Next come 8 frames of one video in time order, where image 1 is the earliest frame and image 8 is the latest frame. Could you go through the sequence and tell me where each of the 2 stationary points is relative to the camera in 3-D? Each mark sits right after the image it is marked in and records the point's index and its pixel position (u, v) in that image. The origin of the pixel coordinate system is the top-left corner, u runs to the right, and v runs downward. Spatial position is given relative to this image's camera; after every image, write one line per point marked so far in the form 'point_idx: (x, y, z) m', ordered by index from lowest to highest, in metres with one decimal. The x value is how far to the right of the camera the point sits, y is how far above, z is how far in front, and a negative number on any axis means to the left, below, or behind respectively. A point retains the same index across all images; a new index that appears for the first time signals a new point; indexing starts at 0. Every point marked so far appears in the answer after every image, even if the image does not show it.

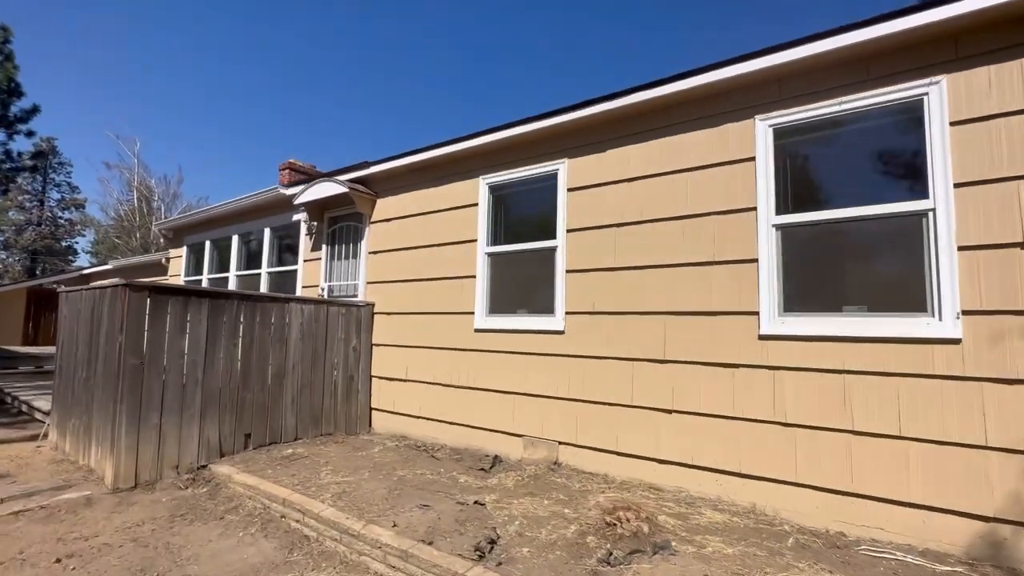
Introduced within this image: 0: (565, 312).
0: (+0.5, -0.2, +4.2) m
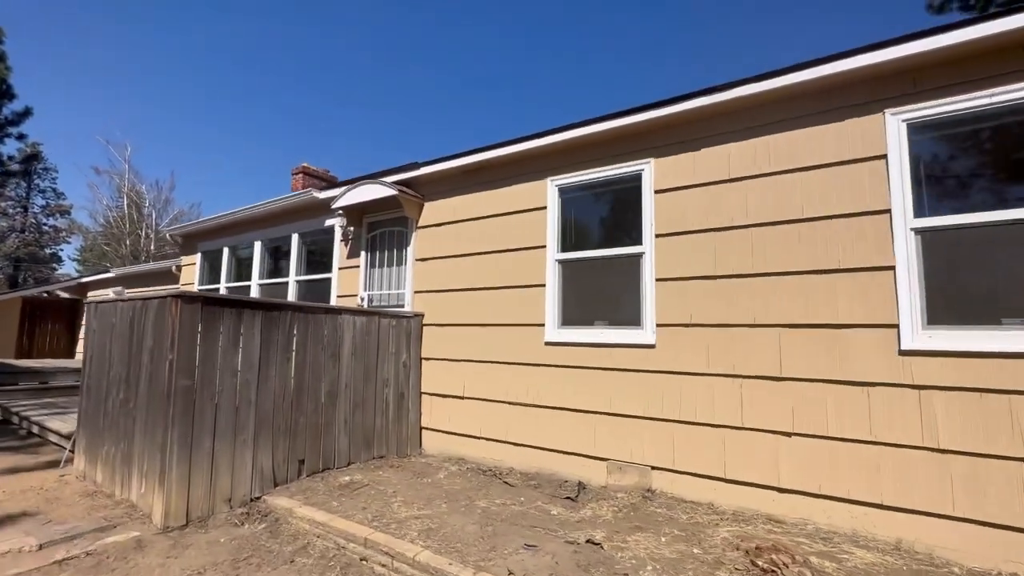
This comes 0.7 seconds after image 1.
0: (+1.2, -0.3, +3.8) m
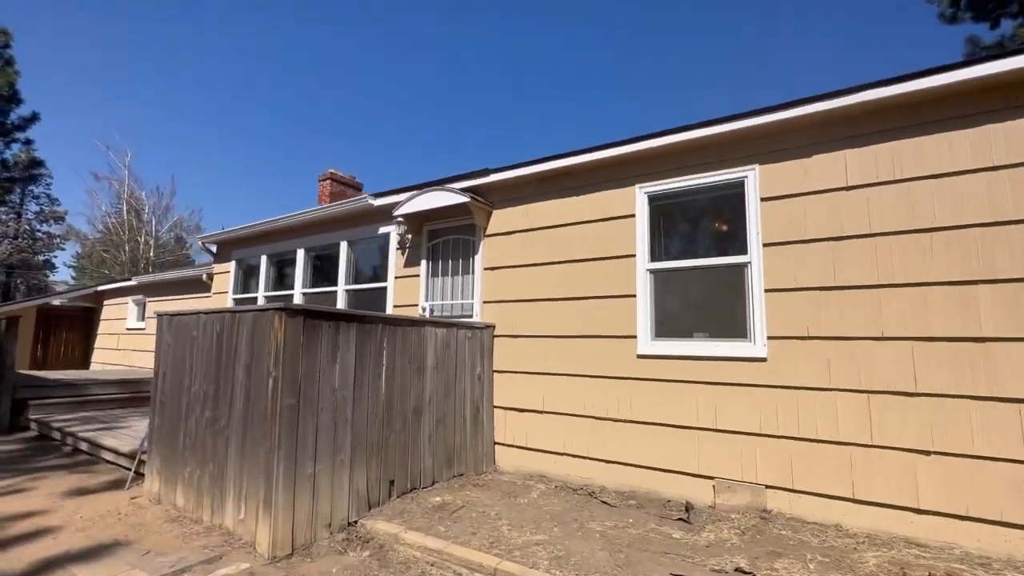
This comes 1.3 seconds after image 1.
0: (+2.0, -0.4, +3.7) m
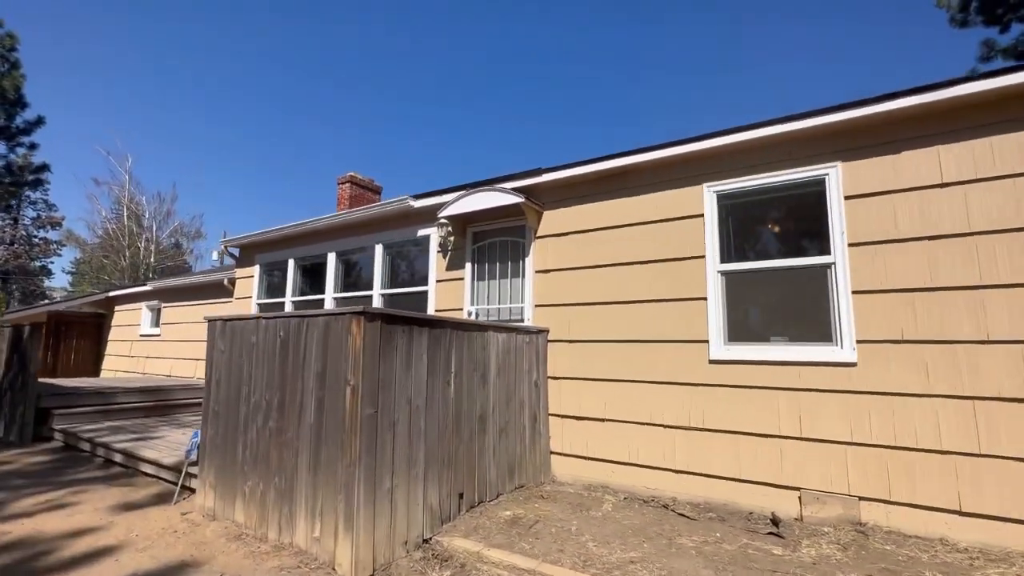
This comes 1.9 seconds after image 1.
0: (+2.6, -0.4, +3.5) m
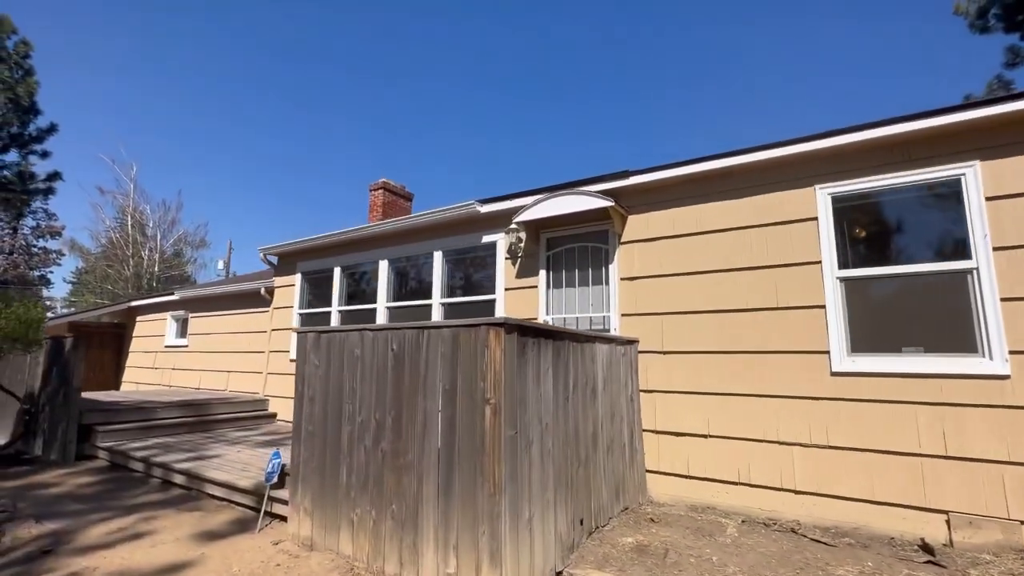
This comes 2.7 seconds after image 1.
0: (+3.5, -0.4, +3.3) m
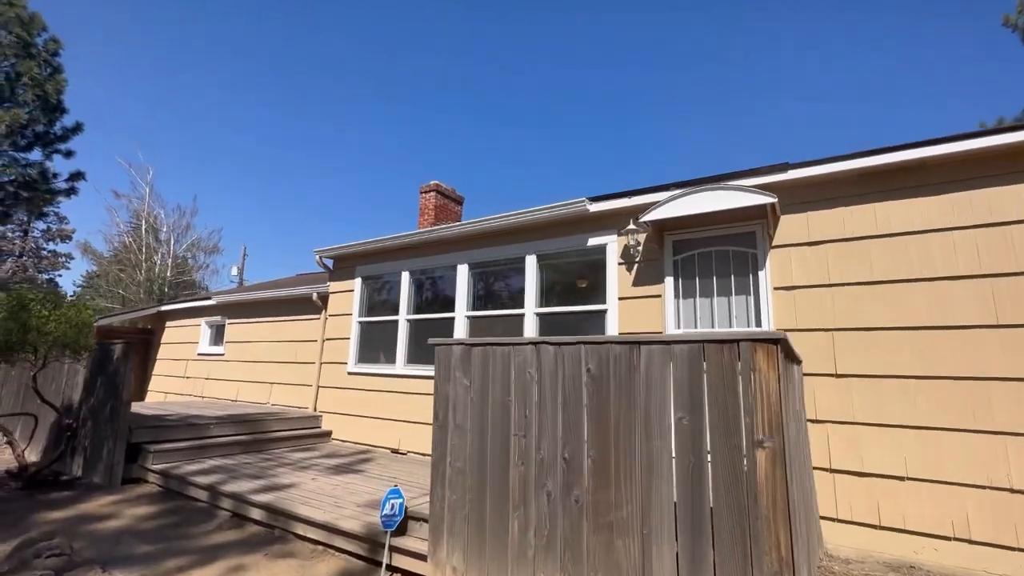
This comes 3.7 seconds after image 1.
0: (+4.7, -0.5, +2.6) m
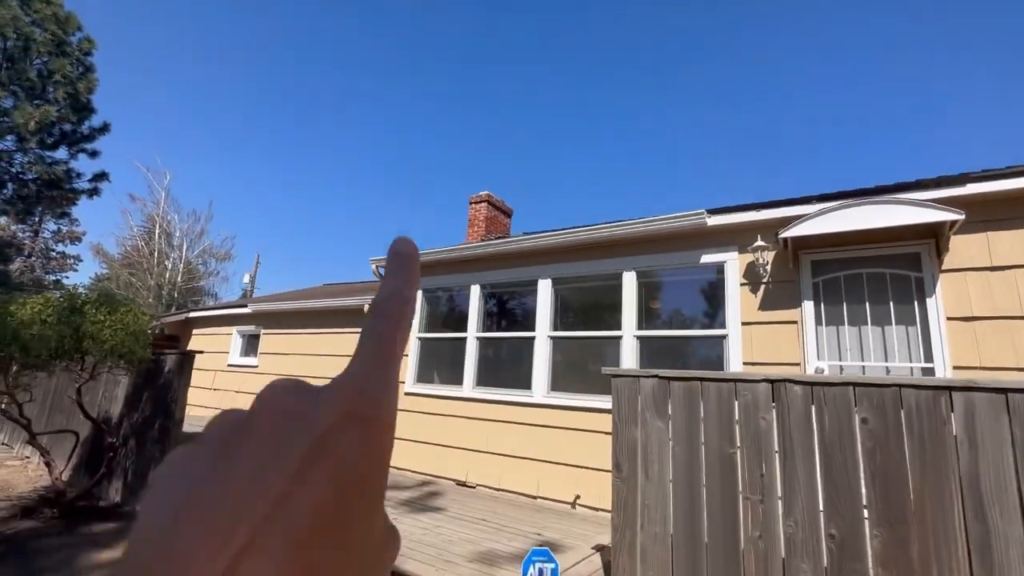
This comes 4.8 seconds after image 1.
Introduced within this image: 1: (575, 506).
0: (+5.7, -0.8, +2.0) m
1: (+0.7, -2.3, +4.9) m
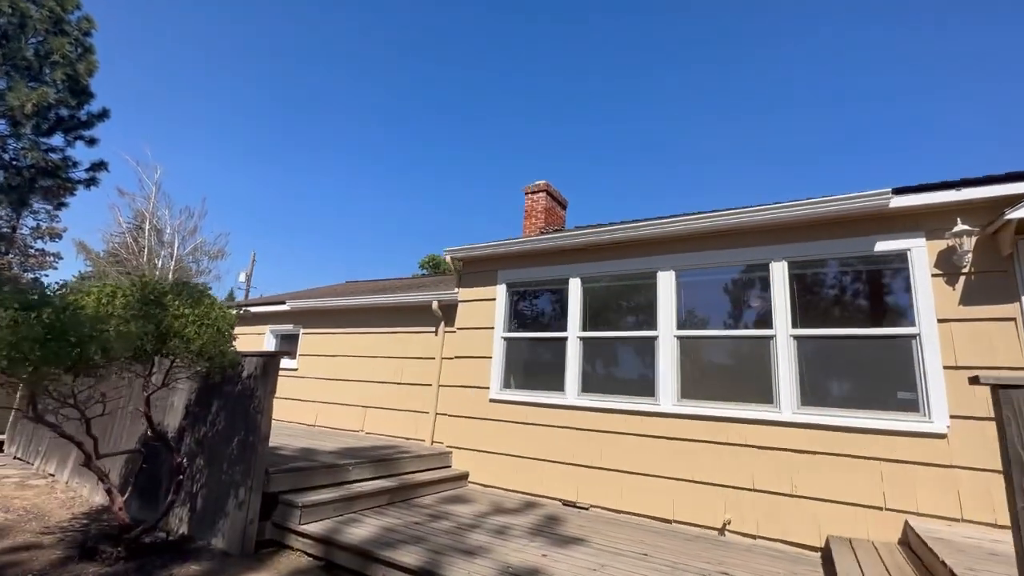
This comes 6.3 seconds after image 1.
0: (+7.0, -0.7, +1.5) m
1: (+1.9, -2.2, +4.2) m
